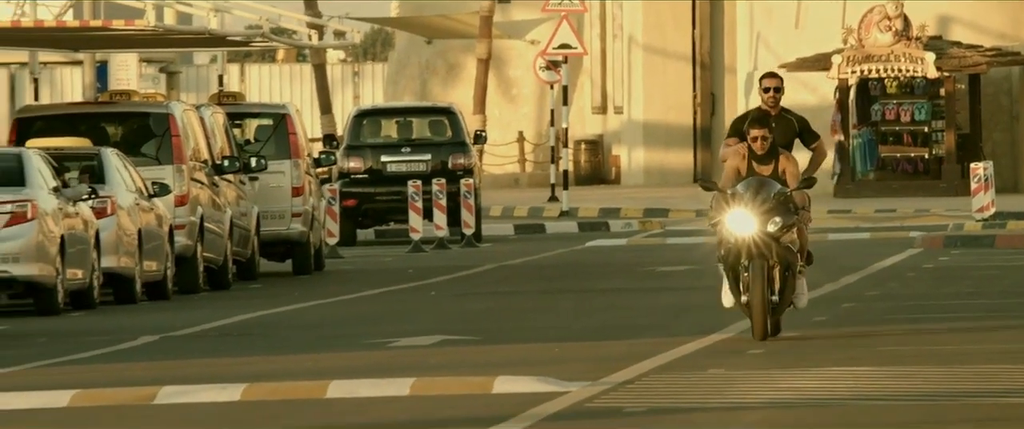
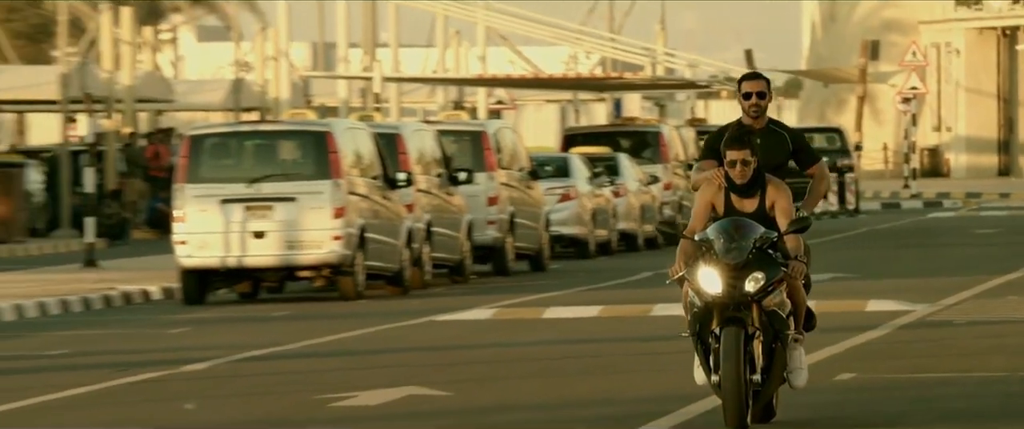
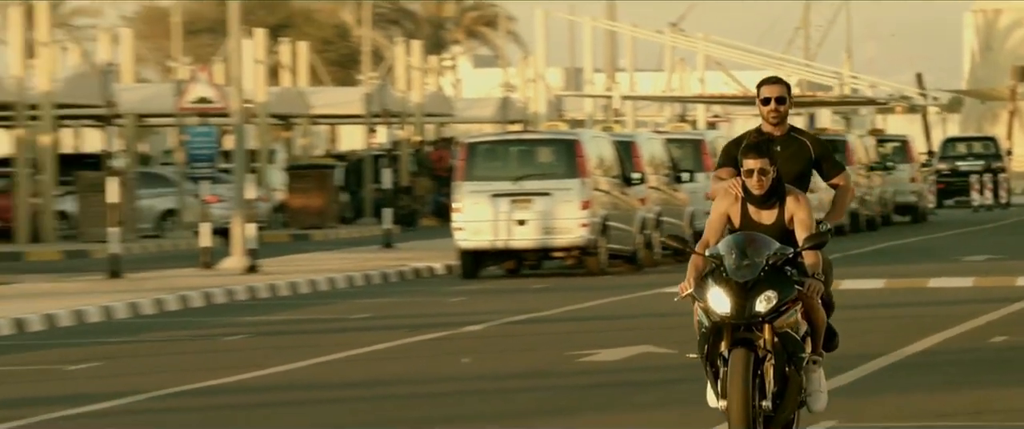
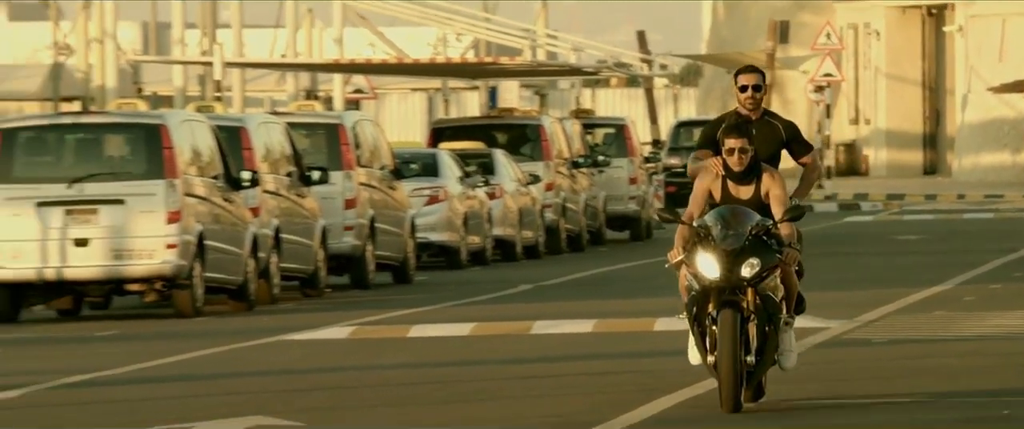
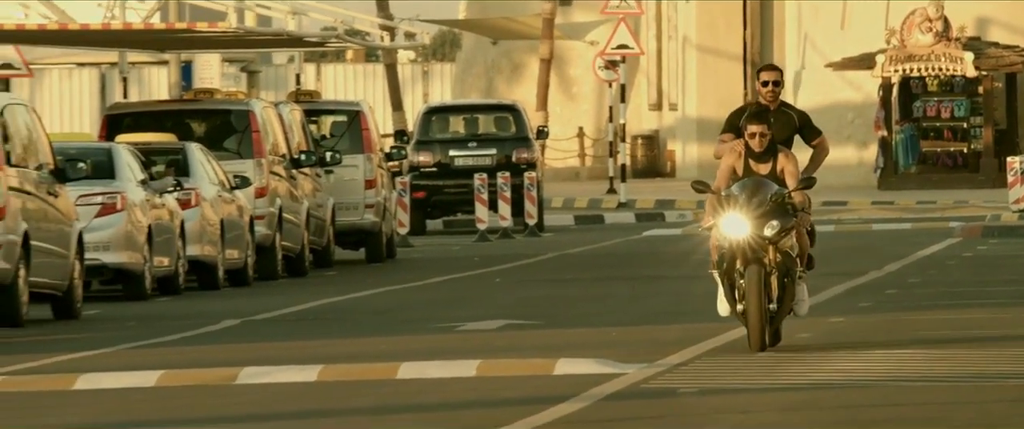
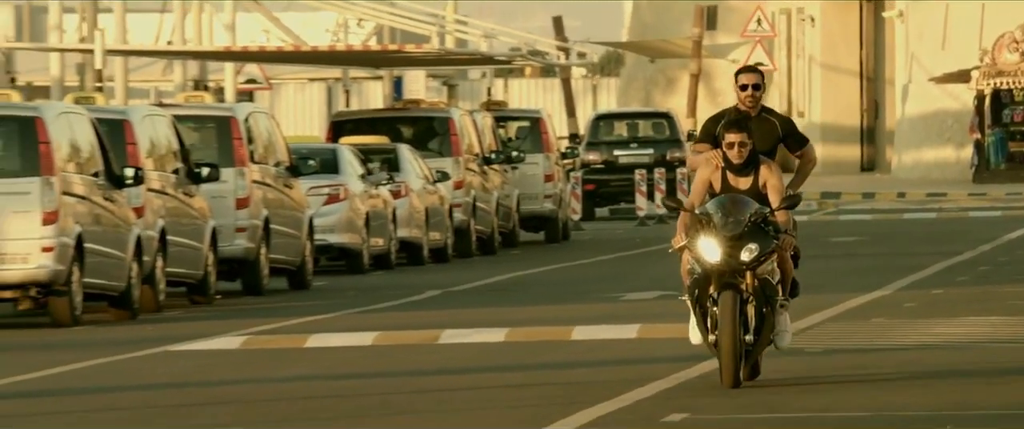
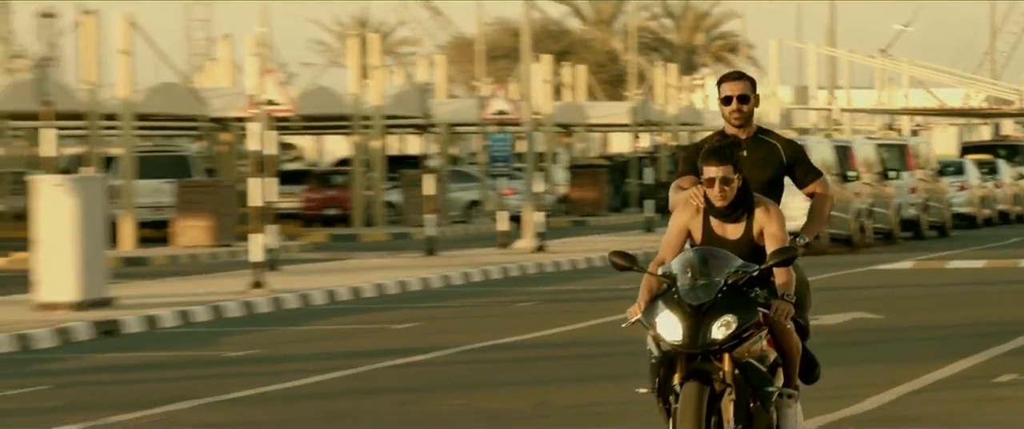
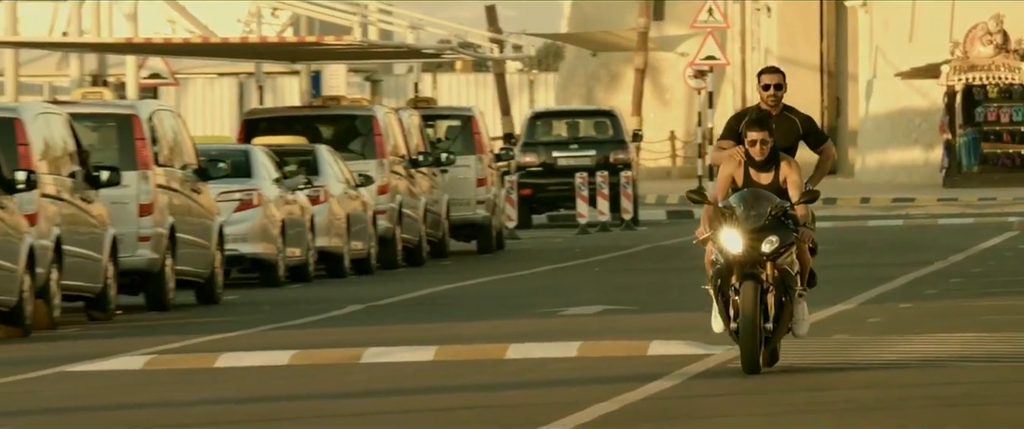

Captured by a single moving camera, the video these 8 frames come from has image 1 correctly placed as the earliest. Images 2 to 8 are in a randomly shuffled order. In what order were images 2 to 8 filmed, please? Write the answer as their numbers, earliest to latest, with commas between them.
5, 8, 6, 4, 2, 3, 7
